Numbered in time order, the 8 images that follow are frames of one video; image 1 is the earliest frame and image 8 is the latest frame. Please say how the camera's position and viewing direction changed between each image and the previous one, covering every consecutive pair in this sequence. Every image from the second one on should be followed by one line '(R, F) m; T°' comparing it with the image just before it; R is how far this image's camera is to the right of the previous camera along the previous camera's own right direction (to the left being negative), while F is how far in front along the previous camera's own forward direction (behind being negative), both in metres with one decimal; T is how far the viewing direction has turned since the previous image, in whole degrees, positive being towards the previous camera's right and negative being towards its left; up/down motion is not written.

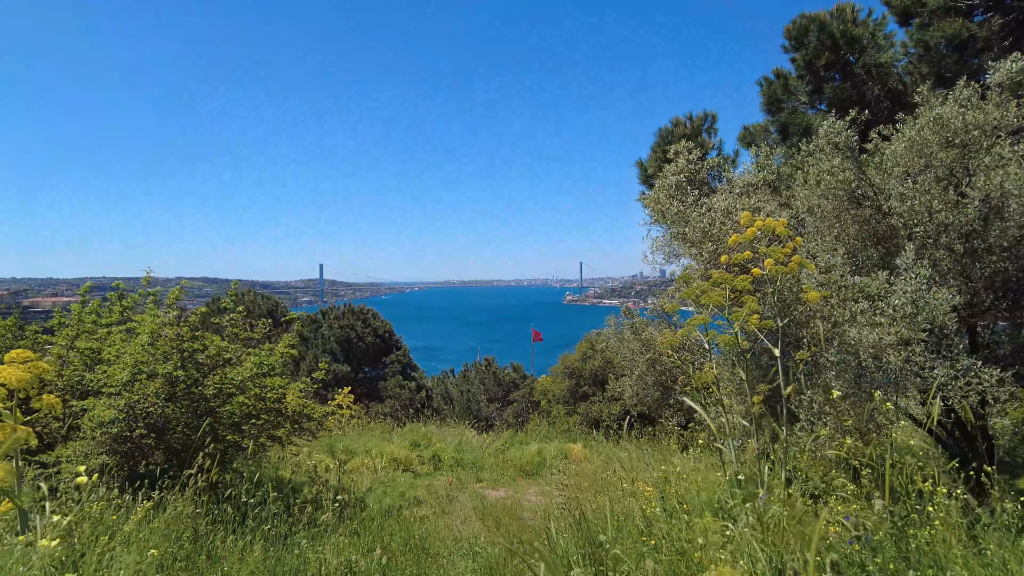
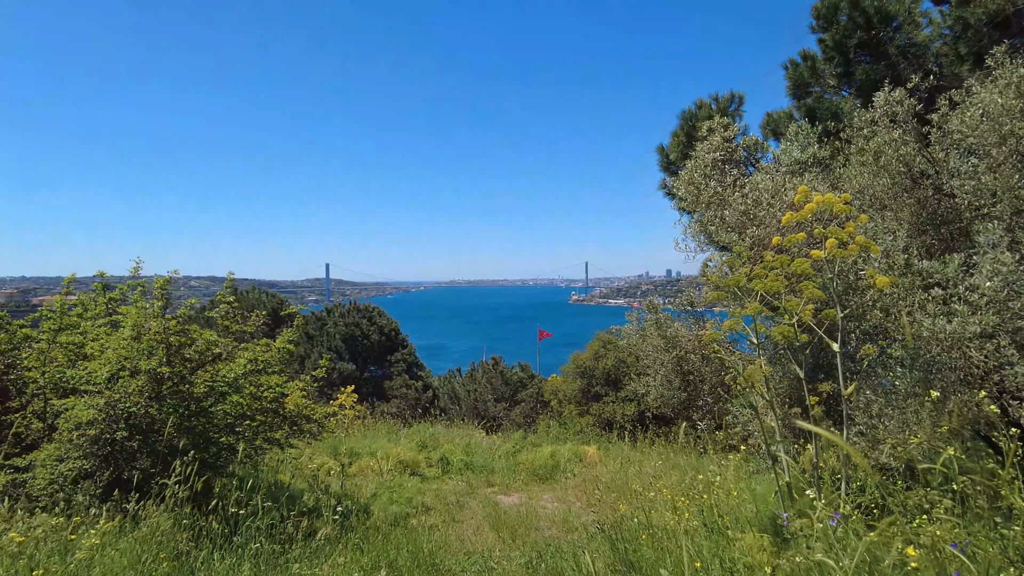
(-0.1, +0.4) m; -1°
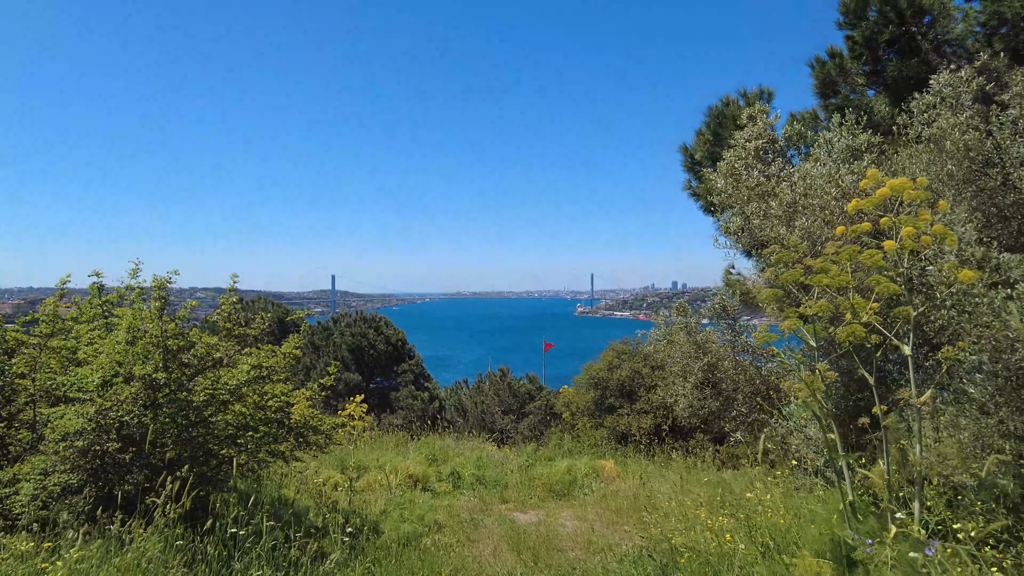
(-0.1, +0.3) m; -1°
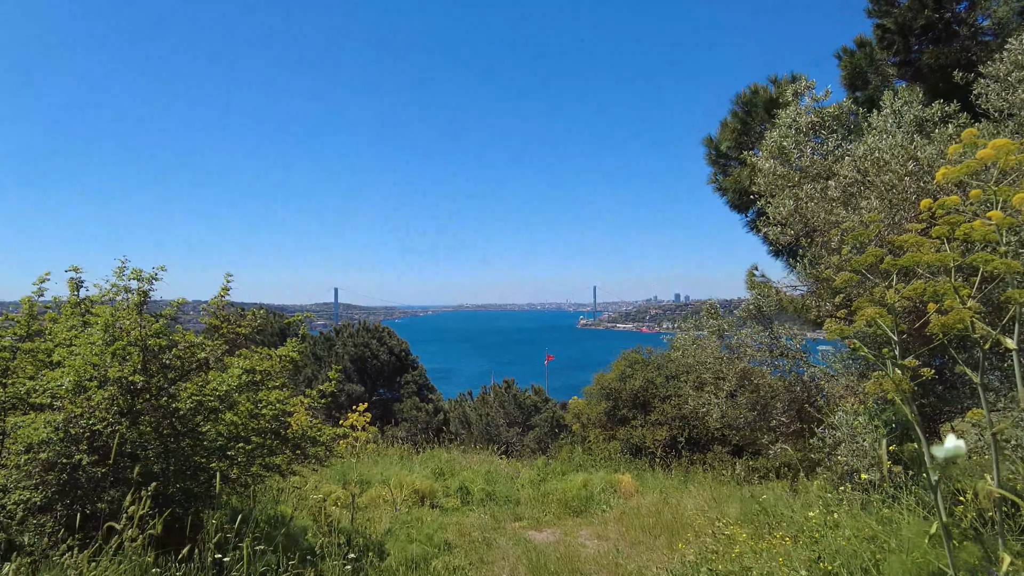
(-0.1, +0.4) m; 0°
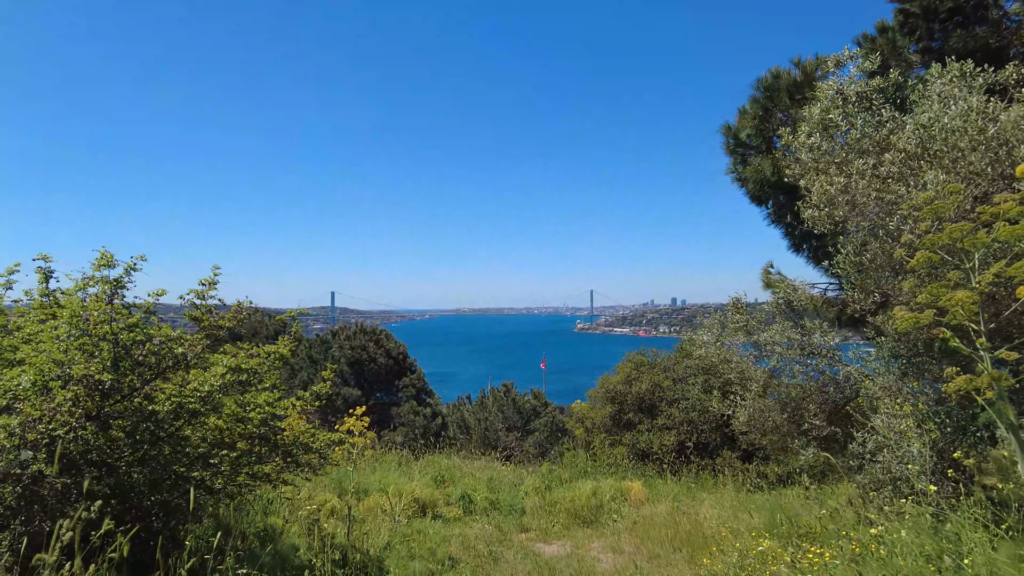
(-0.1, +0.3) m; 0°
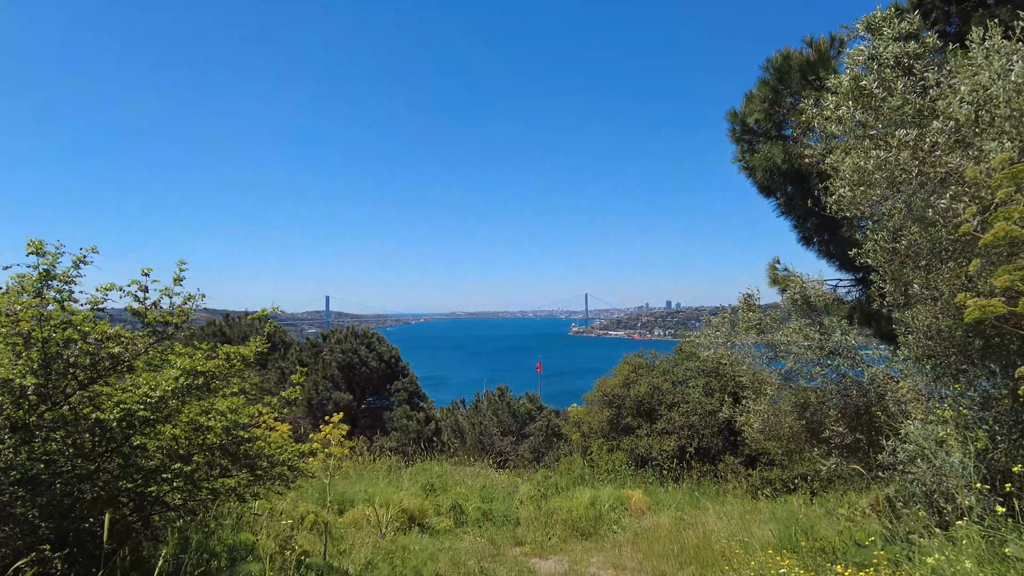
(0.0, +0.4) m; +1°
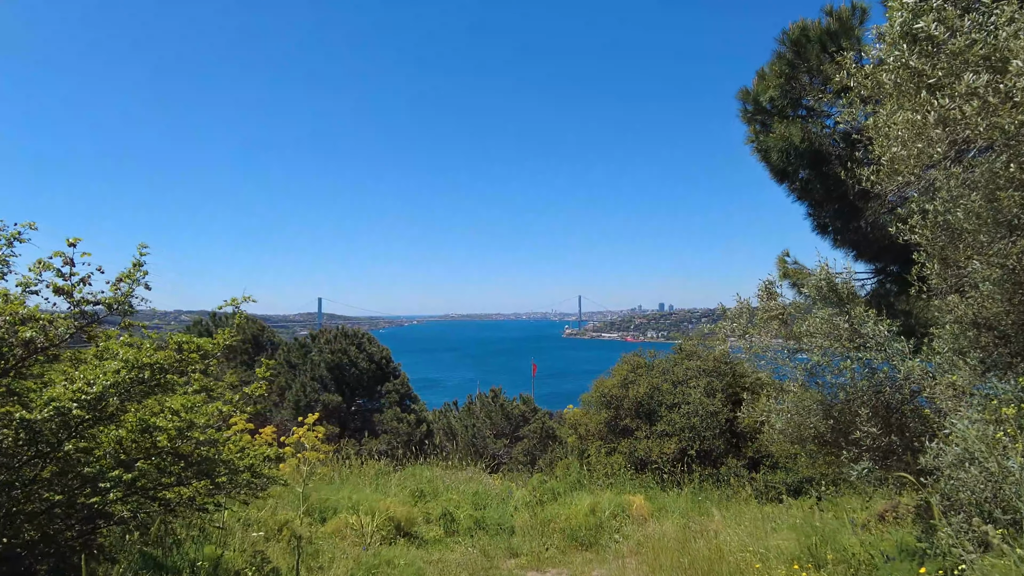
(0.0, +0.4) m; +1°
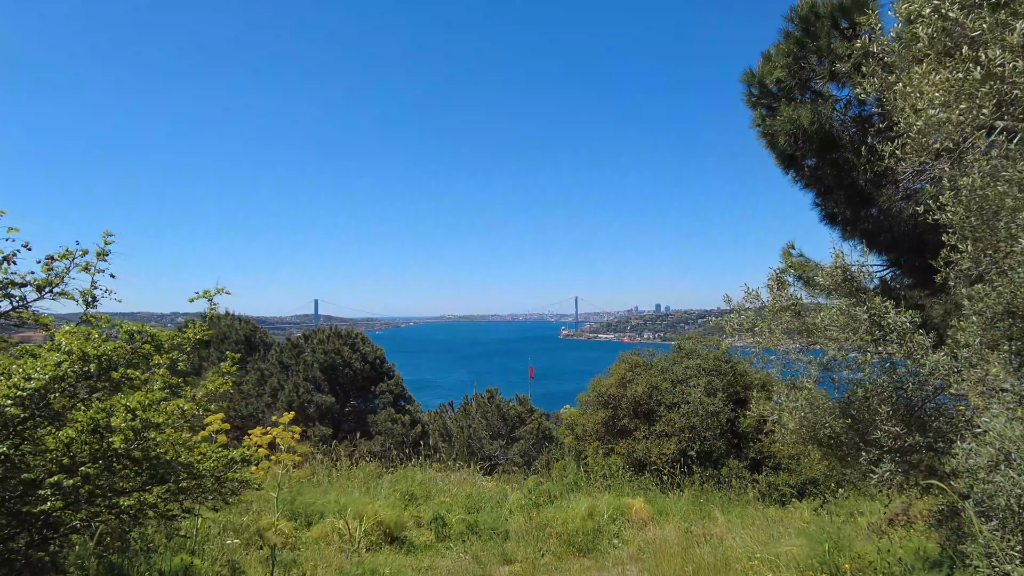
(0.0, +0.3) m; 0°
